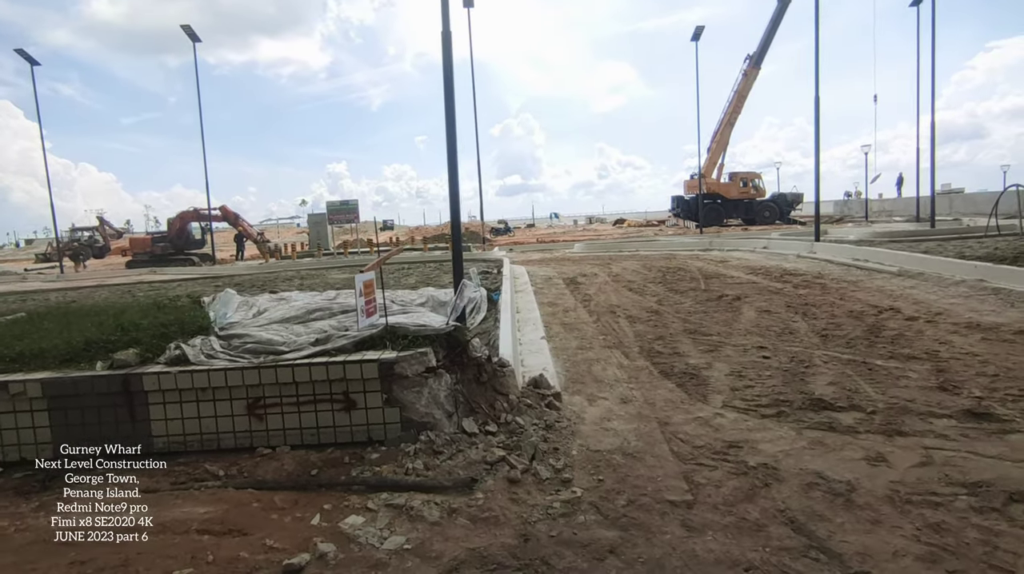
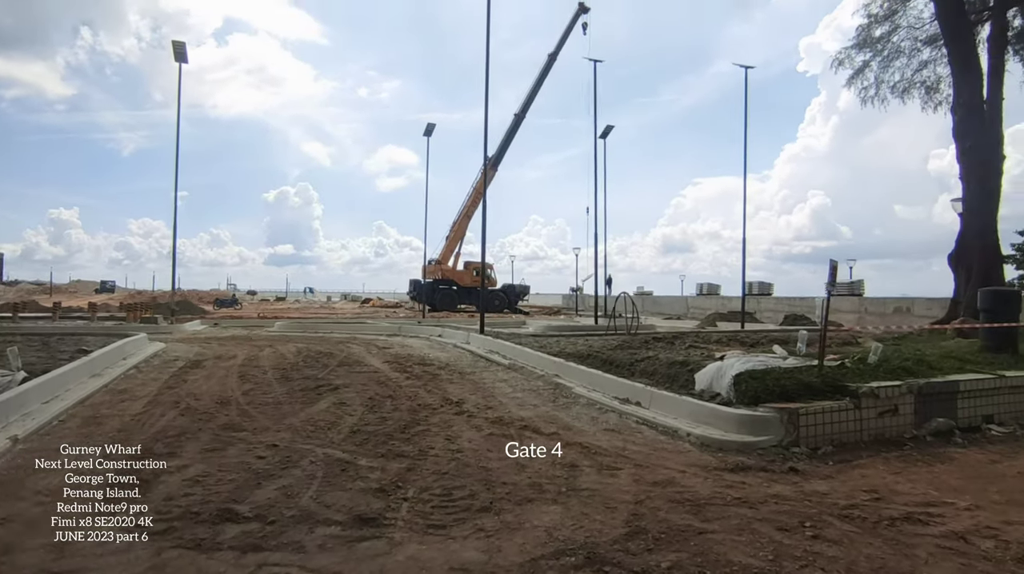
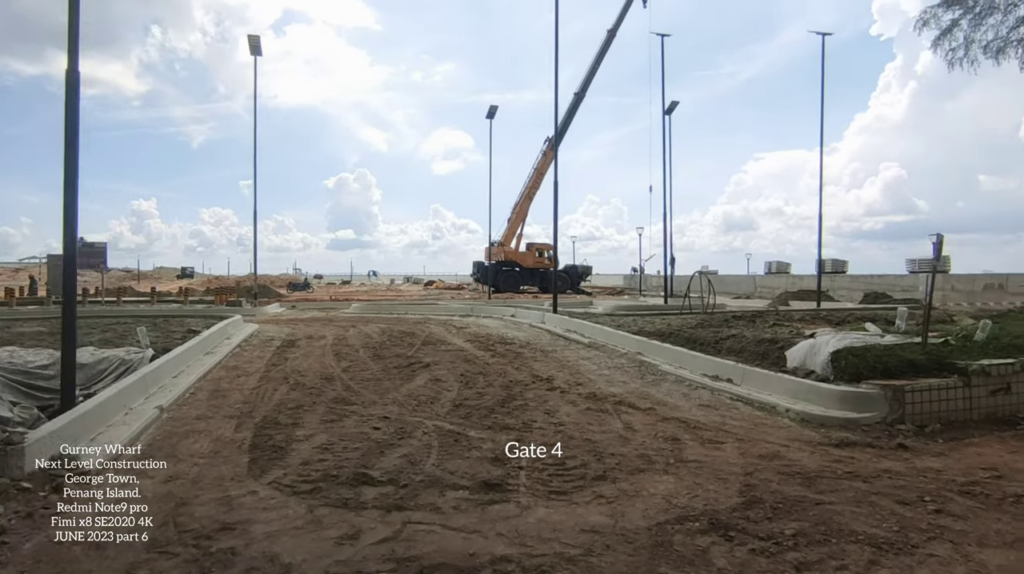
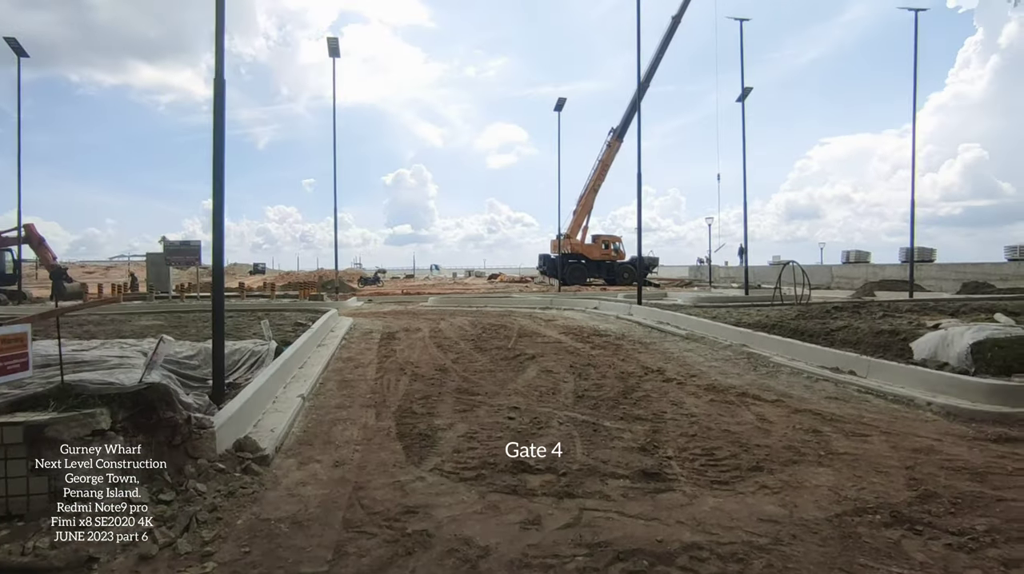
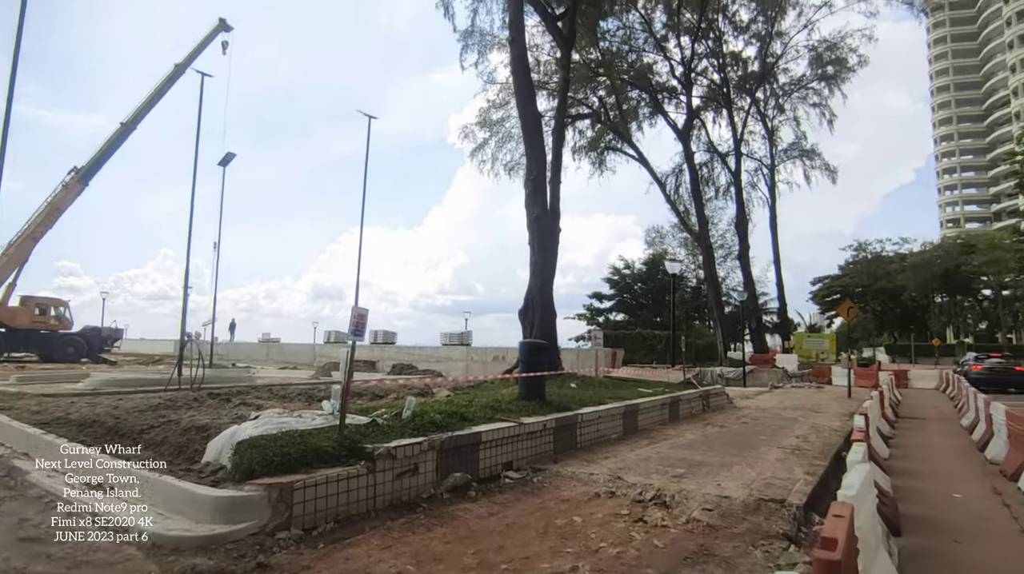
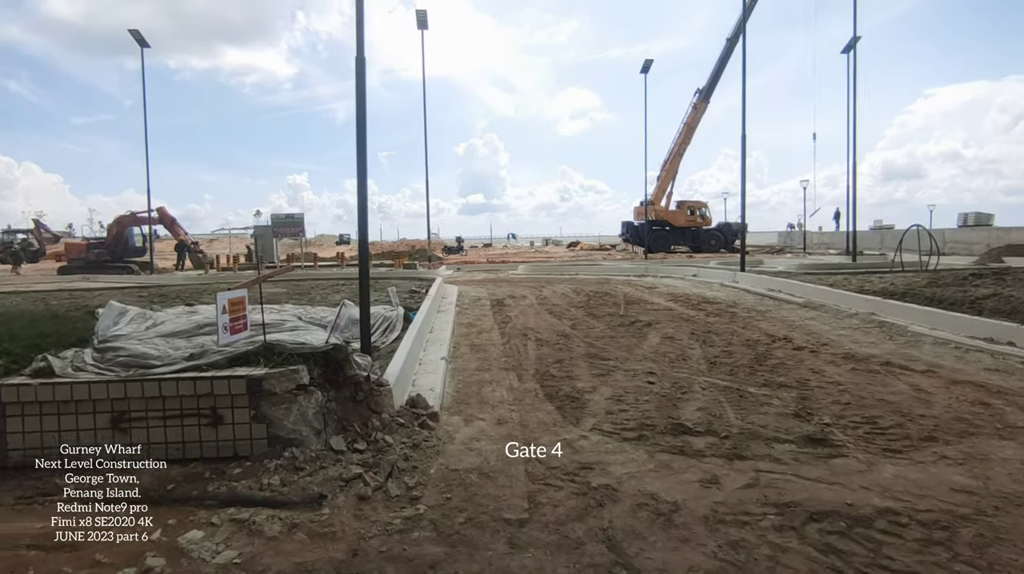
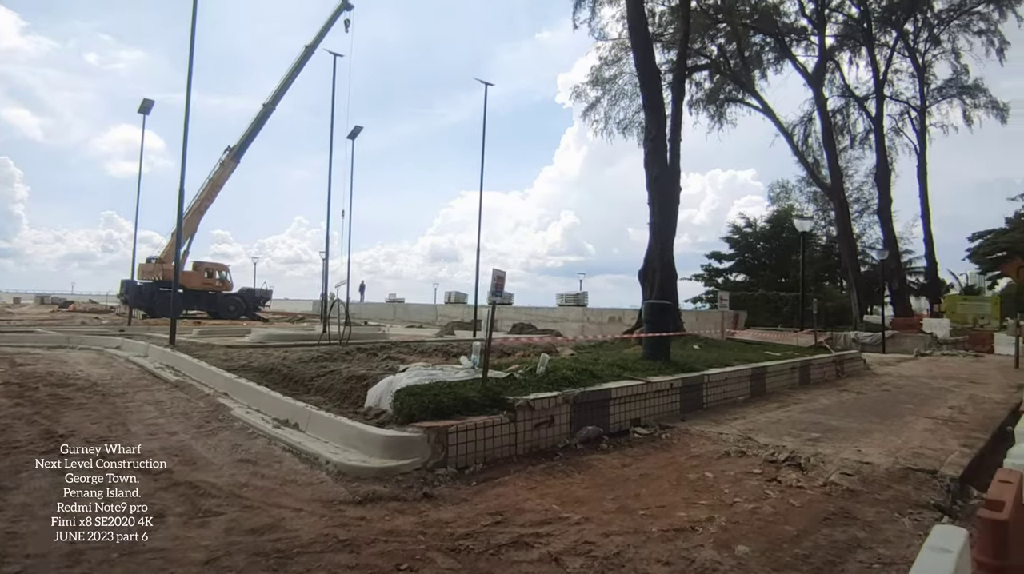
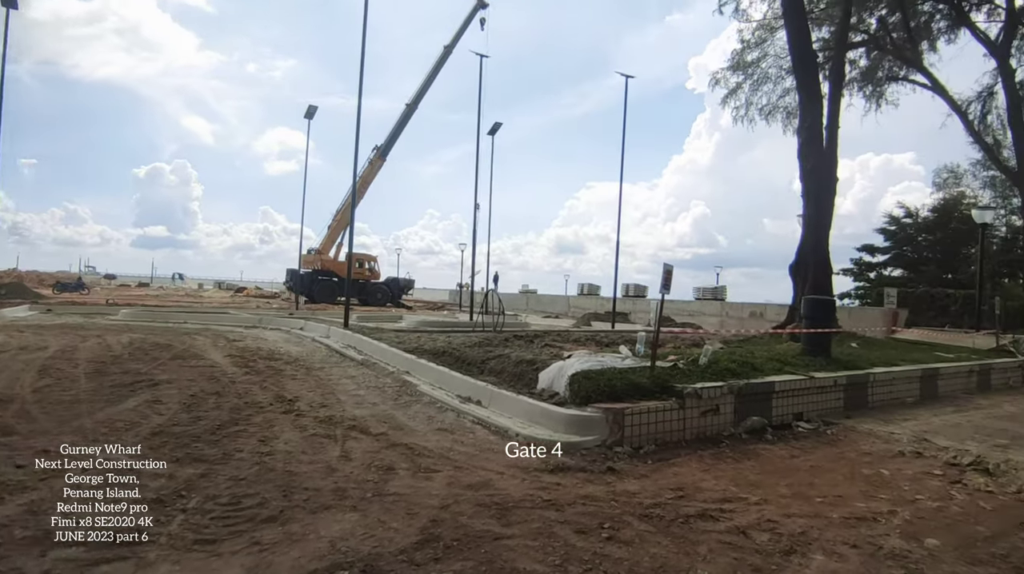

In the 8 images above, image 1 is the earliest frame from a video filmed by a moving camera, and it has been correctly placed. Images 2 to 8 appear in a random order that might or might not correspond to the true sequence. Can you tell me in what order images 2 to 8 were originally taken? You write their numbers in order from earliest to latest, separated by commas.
6, 4, 3, 2, 8, 7, 5
